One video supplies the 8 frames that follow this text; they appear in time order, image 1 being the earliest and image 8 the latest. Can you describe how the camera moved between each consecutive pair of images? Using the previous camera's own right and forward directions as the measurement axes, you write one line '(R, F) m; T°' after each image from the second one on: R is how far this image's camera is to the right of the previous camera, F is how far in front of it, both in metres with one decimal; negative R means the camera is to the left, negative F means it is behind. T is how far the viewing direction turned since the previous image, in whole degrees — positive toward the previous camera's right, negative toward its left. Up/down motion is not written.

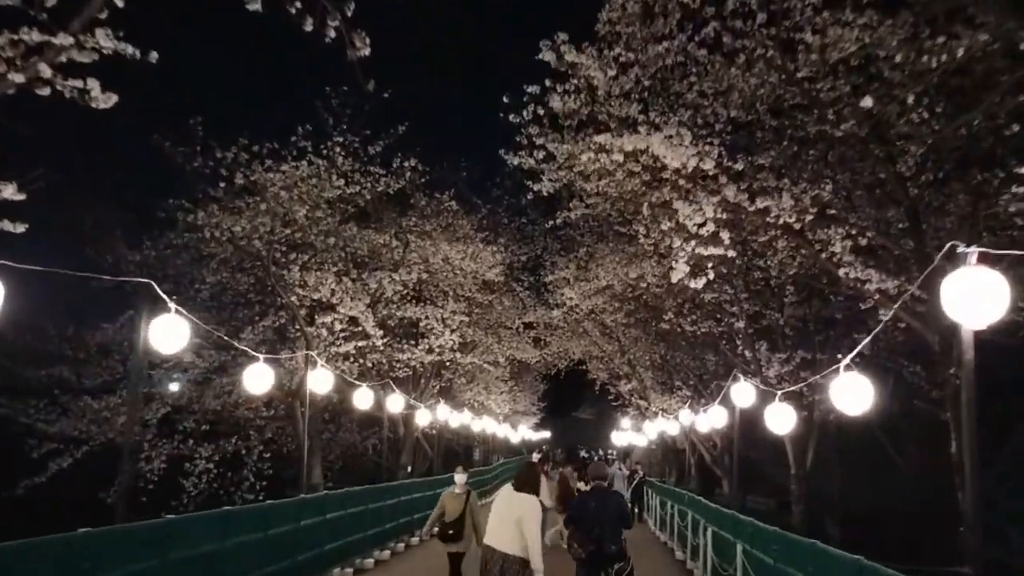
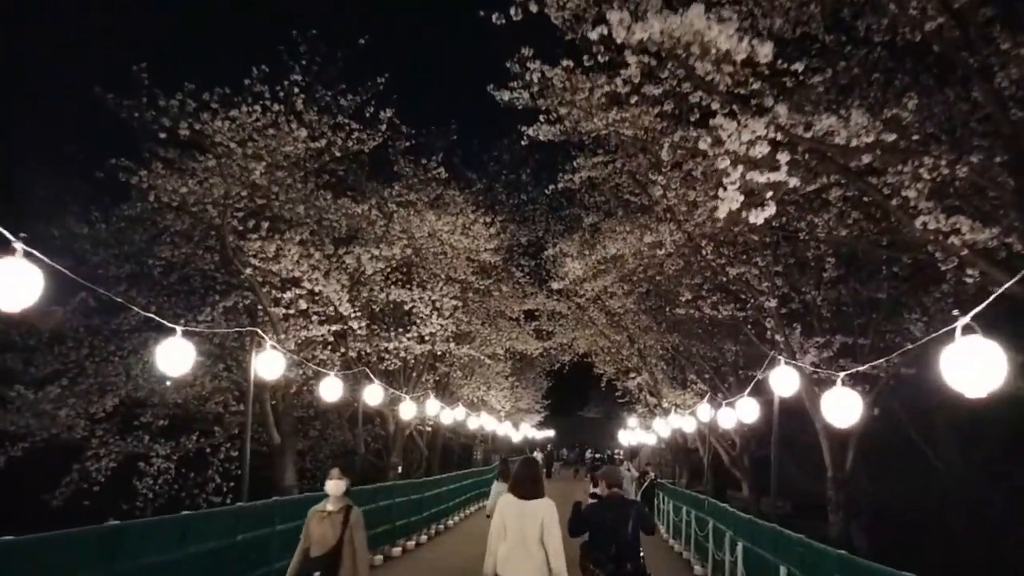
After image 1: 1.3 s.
(+0.3, +3.0) m; 0°
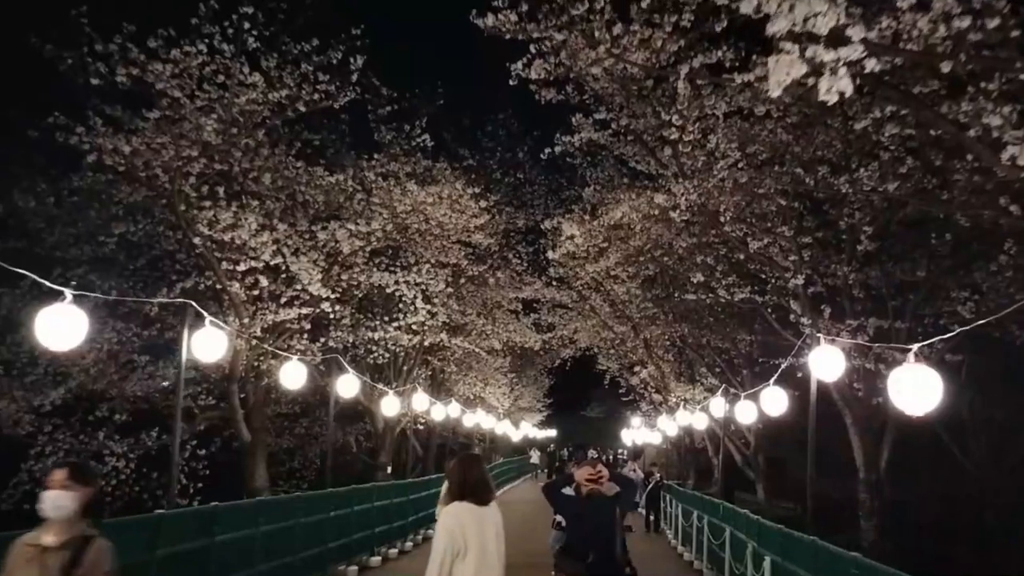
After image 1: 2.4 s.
(+0.3, +2.3) m; 0°
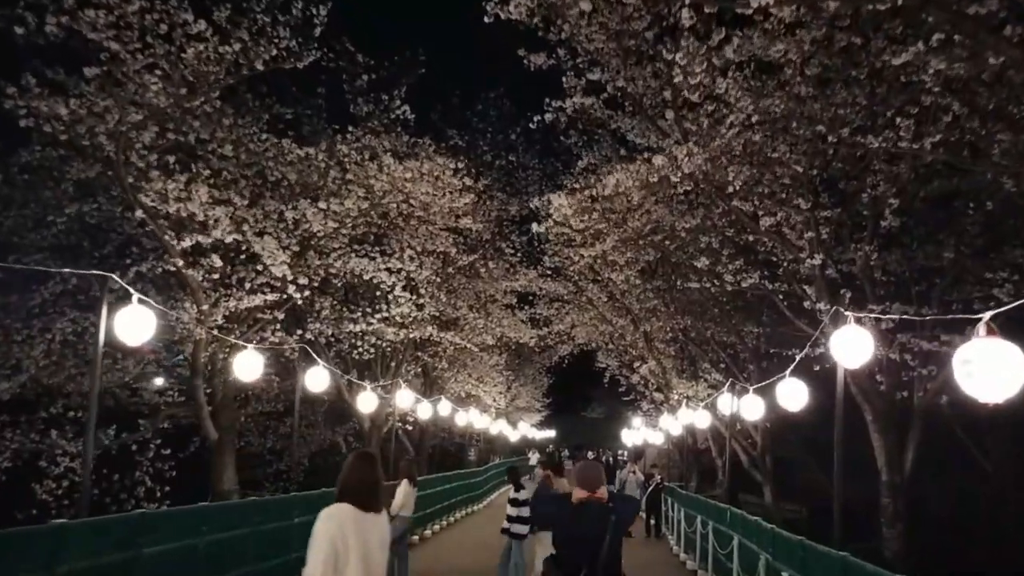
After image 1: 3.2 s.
(+0.3, +1.7) m; 0°
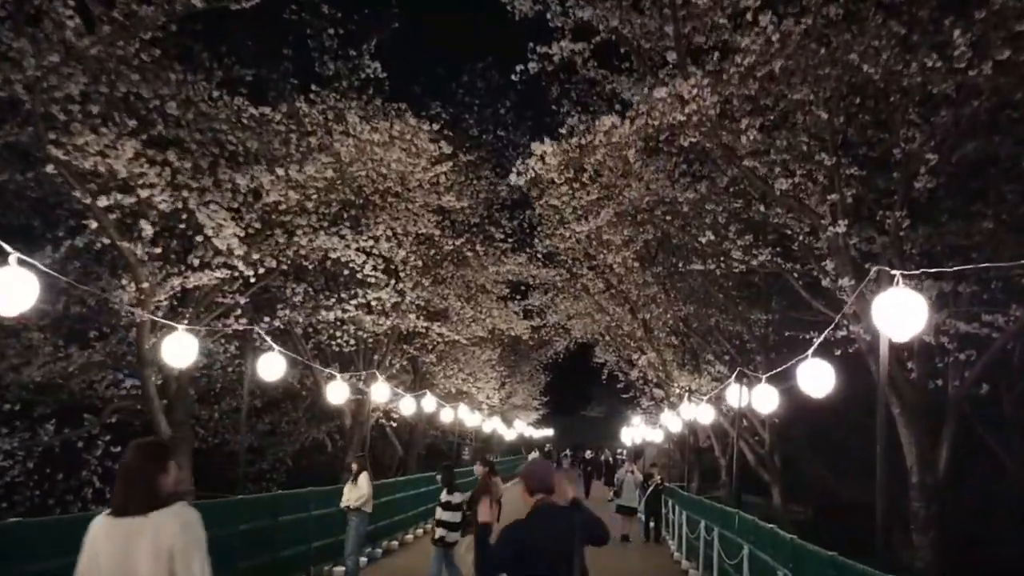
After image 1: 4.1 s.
(+0.4, +2.0) m; 0°
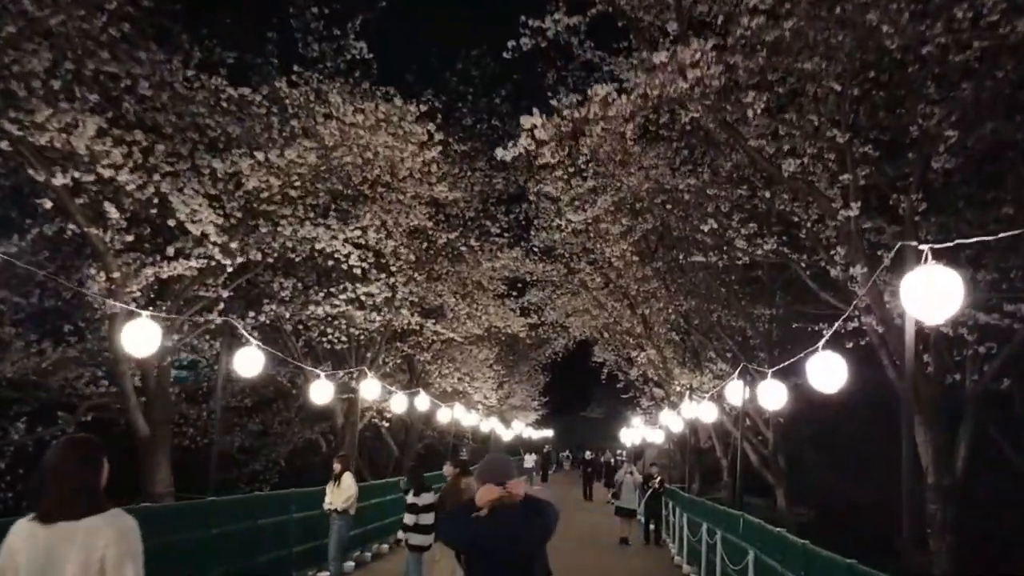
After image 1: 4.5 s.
(+0.2, +0.8) m; 0°
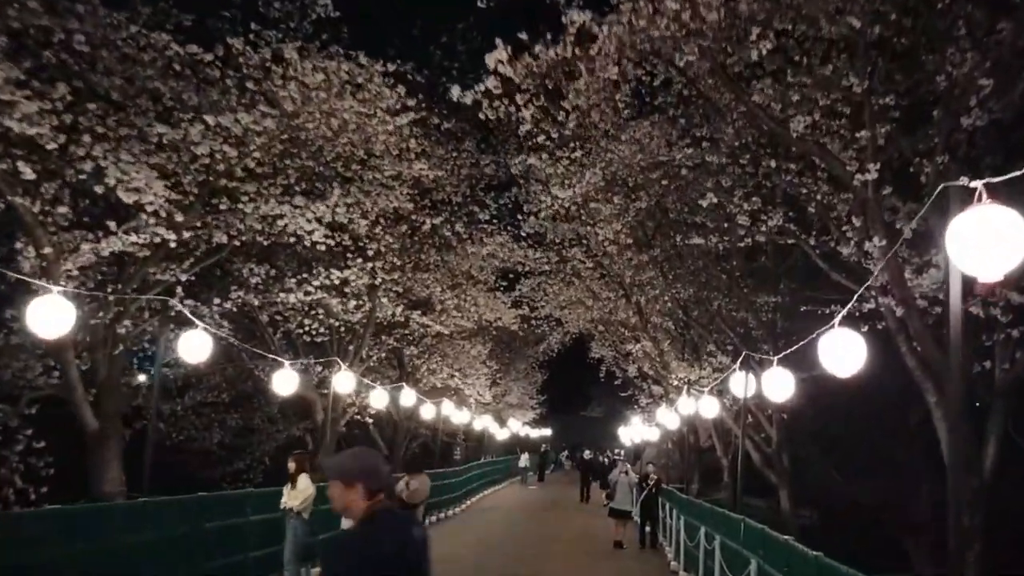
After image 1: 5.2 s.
(+0.4, +1.4) m; 0°
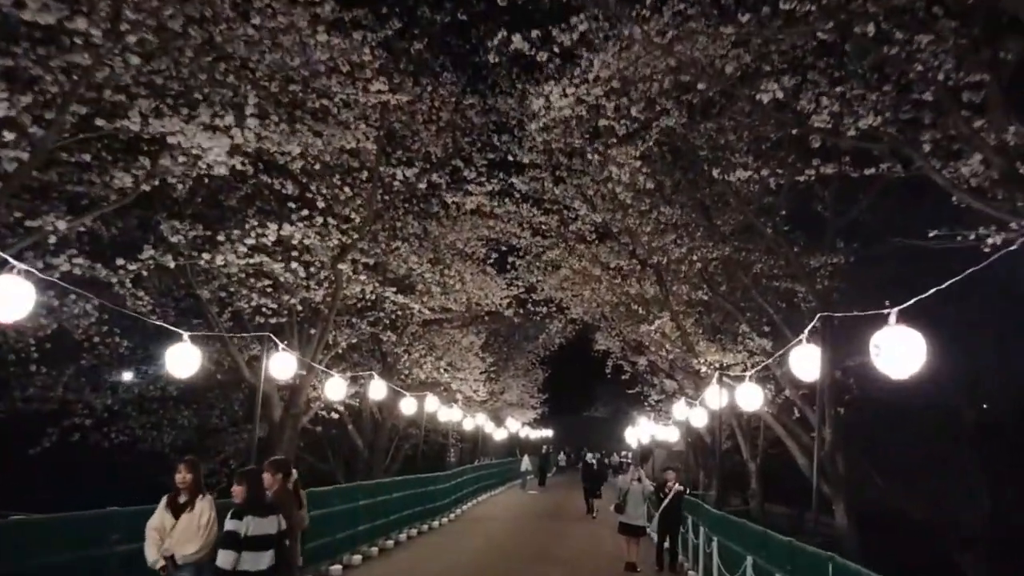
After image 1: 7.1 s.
(+0.3, +4.3) m; 0°
